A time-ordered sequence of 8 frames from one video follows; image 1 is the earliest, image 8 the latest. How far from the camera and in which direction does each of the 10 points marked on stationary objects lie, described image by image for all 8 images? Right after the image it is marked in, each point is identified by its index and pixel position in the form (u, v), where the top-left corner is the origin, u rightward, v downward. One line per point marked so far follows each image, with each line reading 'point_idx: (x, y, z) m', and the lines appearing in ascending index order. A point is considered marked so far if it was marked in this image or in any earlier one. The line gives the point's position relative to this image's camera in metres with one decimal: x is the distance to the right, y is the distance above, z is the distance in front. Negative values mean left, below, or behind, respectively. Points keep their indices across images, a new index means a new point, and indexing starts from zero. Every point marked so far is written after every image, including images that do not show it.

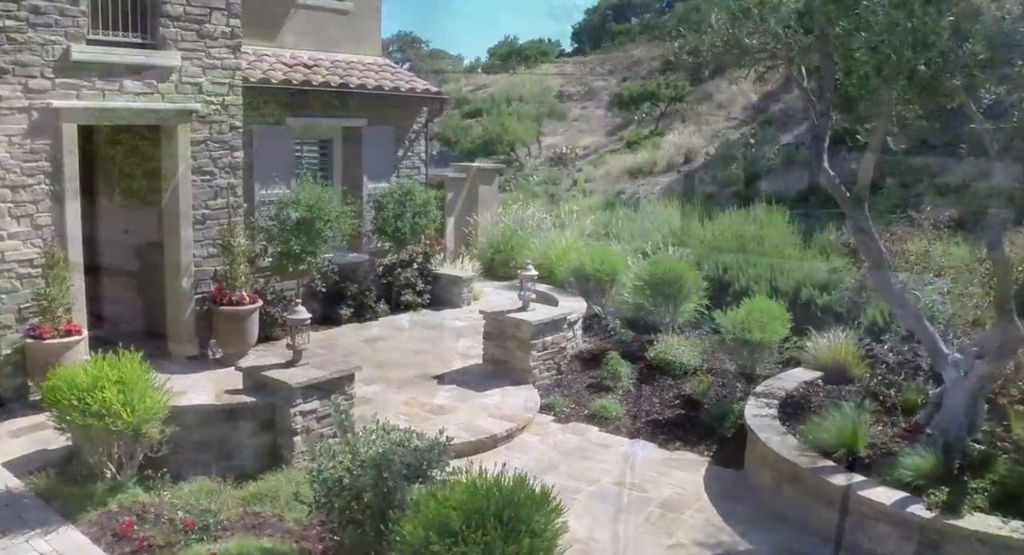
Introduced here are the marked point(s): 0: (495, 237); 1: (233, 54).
0: (-0.3, +0.6, +12.6) m
1: (-2.6, +2.1, +8.1) m
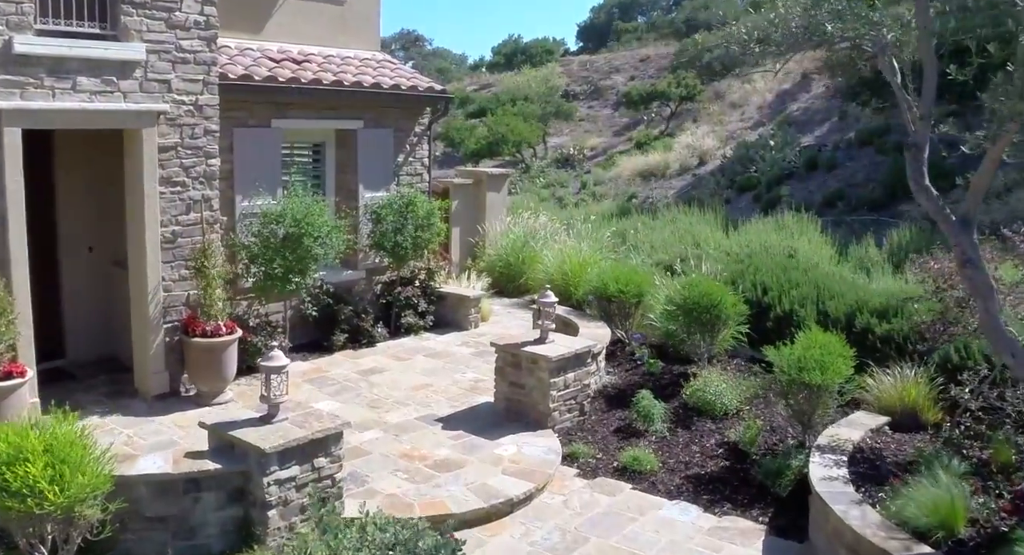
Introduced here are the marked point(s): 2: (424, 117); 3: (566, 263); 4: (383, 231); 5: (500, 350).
0: (-0.1, +0.4, +11.6) m
1: (-2.4, +1.9, +7.1) m
2: (-1.0, +1.8, +9.8) m
3: (+0.7, +0.2, +10.7) m
4: (-1.3, +0.5, +8.9) m
5: (-0.1, -0.6, +6.9) m
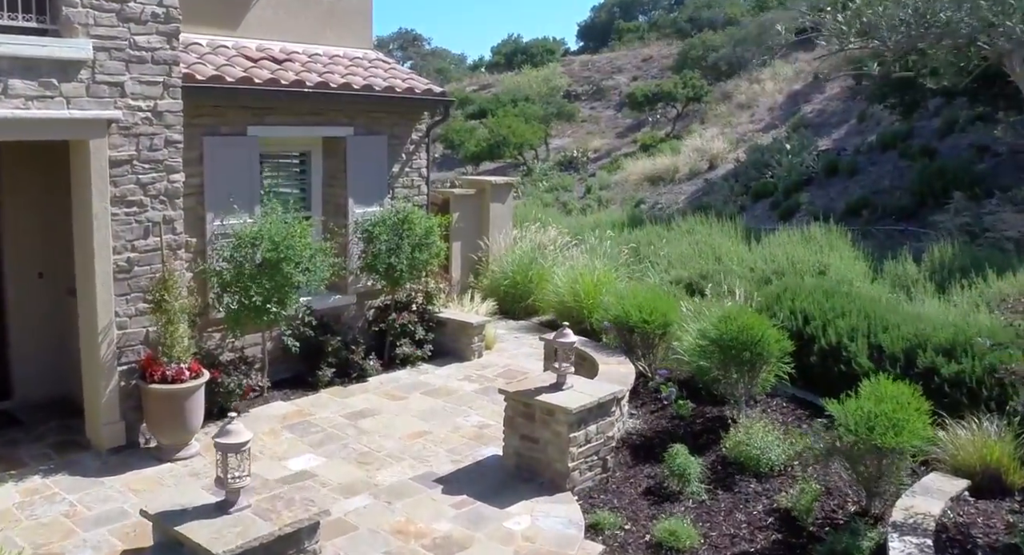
0: (0.0, +0.1, +10.6) m
1: (-2.4, +1.6, +6.1) m
2: (-0.9, +1.6, +8.8) m
3: (+0.7, -0.1, +9.7) m
4: (-1.2, +0.2, +7.9) m
5: (0.0, -0.8, +5.9) m
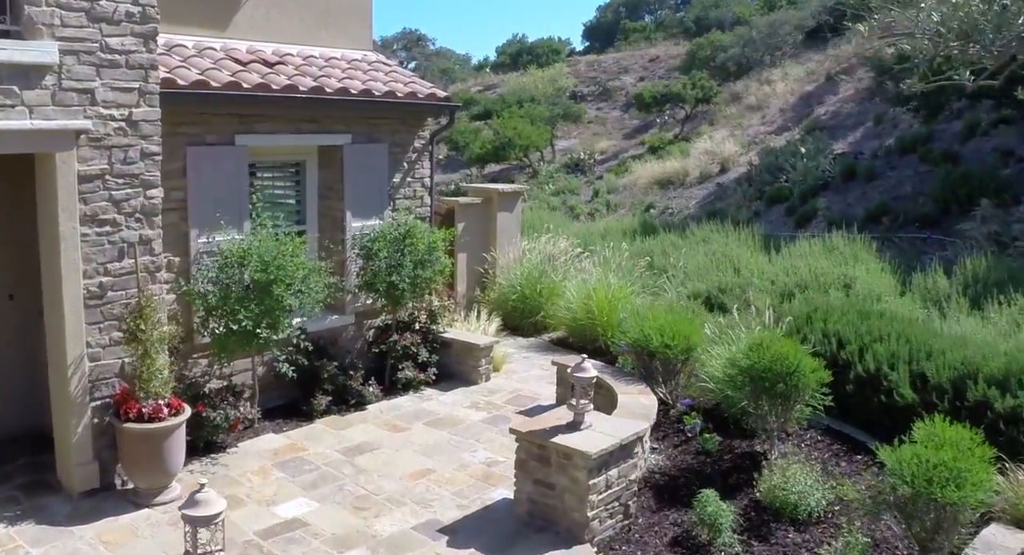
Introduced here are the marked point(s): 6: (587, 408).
0: (+0.1, 0.0, +10.0) m
1: (-2.3, +1.5, +5.5) m
2: (-0.8, +1.4, +8.2) m
3: (+0.8, -0.2, +9.1) m
4: (-1.2, +0.1, +7.4) m
5: (+0.1, -1.0, +5.4) m
6: (+0.5, -0.8, +5.4) m
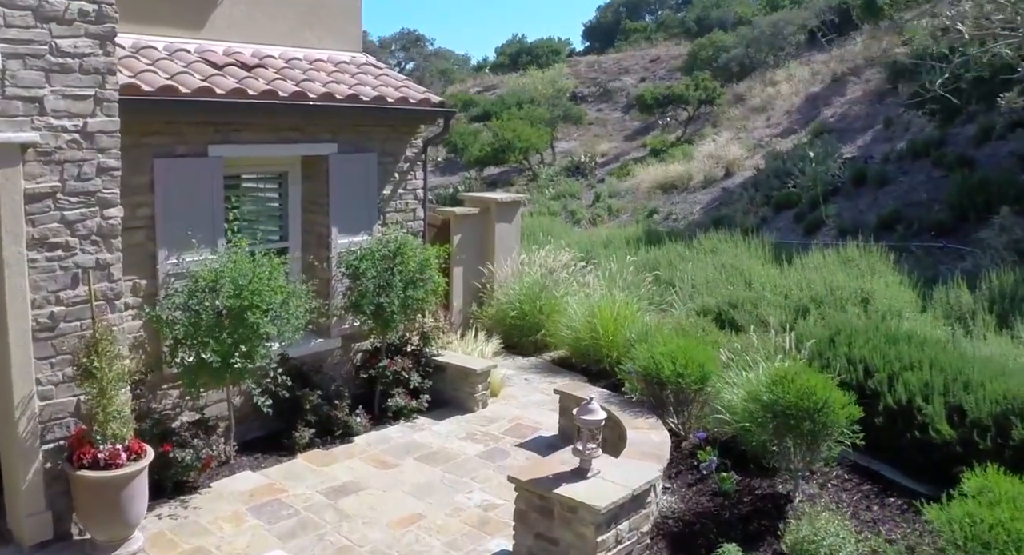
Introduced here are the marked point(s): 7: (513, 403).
0: (0.0, -0.2, +9.4) m
1: (-2.3, +1.3, +4.9) m
2: (-0.8, +1.2, +7.7) m
3: (+0.8, -0.4, +8.6) m
4: (-1.2, -0.1, +6.8) m
5: (+0.1, -1.2, +4.8) m
6: (+0.5, -1.0, +4.8) m
7: (0.0, -1.1, +7.7) m
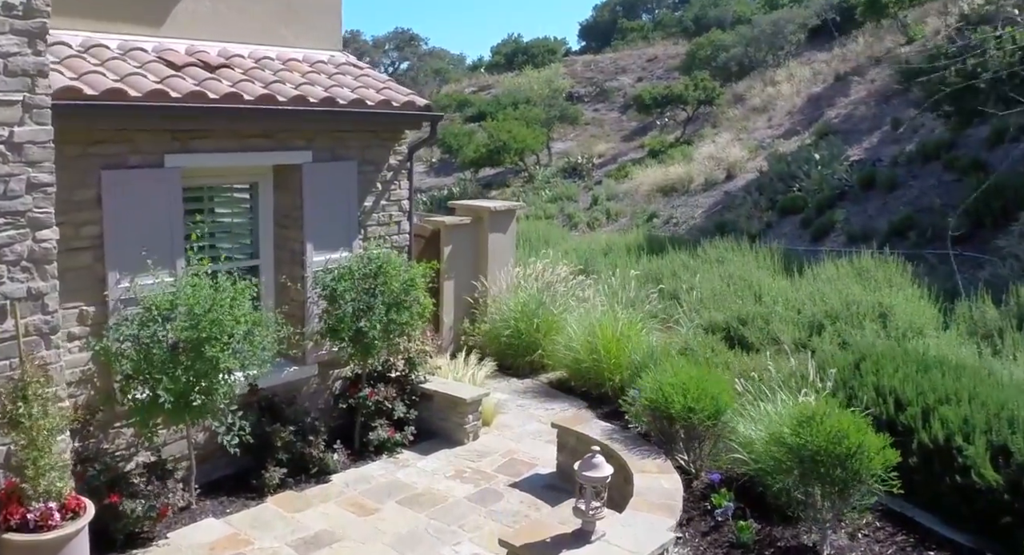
0: (0.0, -0.3, +8.8) m
1: (-2.3, +1.1, +4.3) m
2: (-0.9, +1.1, +7.0) m
3: (+0.8, -0.6, +7.9) m
4: (-1.2, -0.3, +6.1) m
5: (0.0, -1.3, +4.2) m
6: (+0.4, -1.1, +4.2) m
7: (0.0, -1.2, +7.0) m
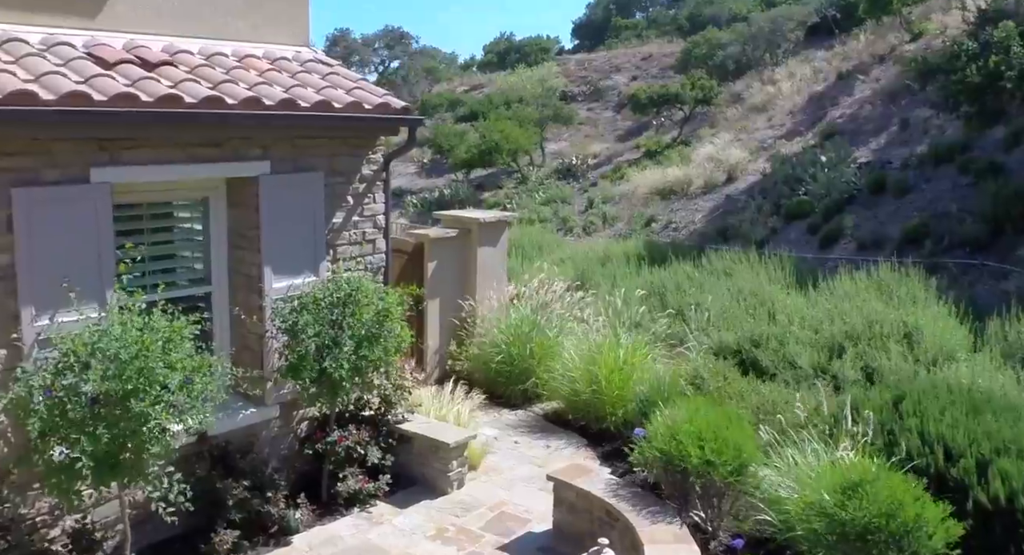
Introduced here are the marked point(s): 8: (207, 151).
0: (-0.1, -0.5, +8.0) m
1: (-2.4, +0.9, +3.5) m
2: (-1.0, +0.9, +6.2) m
3: (+0.7, -0.7, +7.1) m
4: (-1.3, -0.4, +5.3) m
5: (0.0, -1.5, +3.4) m
6: (+0.4, -1.3, +3.4) m
7: (-0.1, -1.4, +6.2) m
8: (-1.8, +0.7, +5.2) m
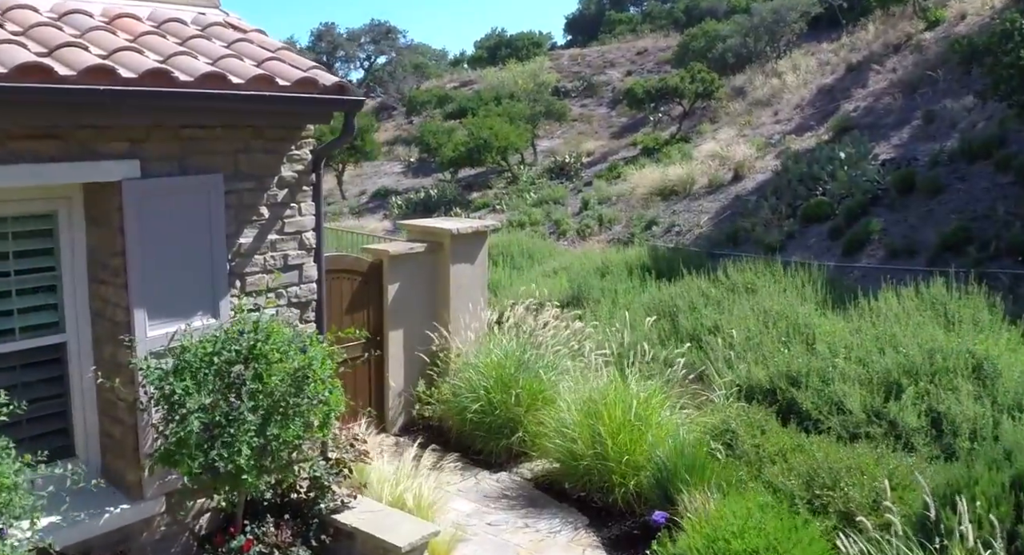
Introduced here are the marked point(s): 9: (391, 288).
0: (-0.2, -0.7, +6.4) m
1: (-2.5, +0.7, +1.9) m
2: (-1.1, +0.7, +4.6) m
3: (+0.6, -0.9, +5.6) m
4: (-1.4, -0.6, +3.7) m
5: (-0.1, -1.7, +1.8) m
6: (+0.3, -1.5, +1.8) m
7: (-0.2, -1.6, +4.6) m
8: (-1.9, +0.5, +3.6) m
9: (-0.9, -0.1, +6.3) m
